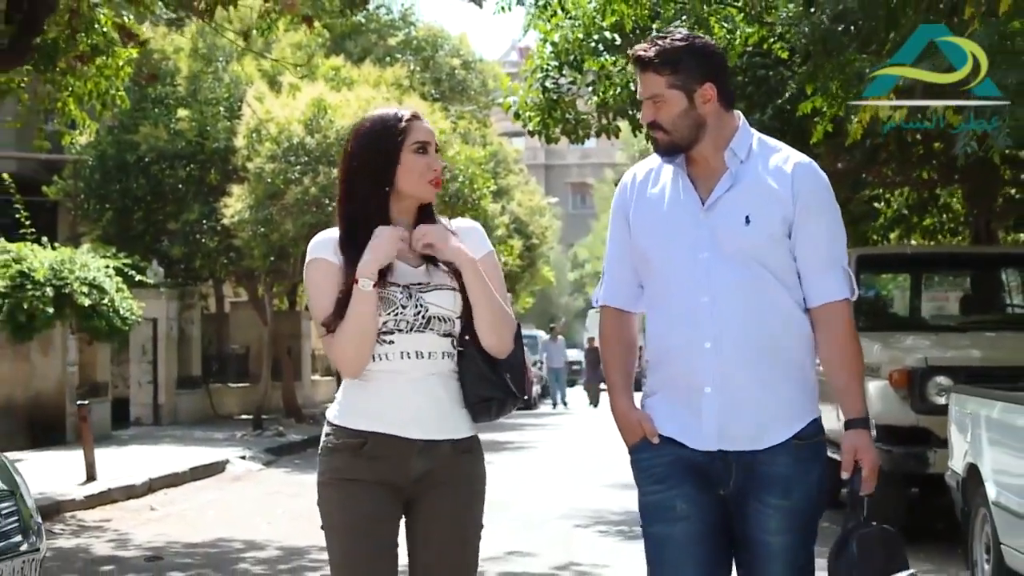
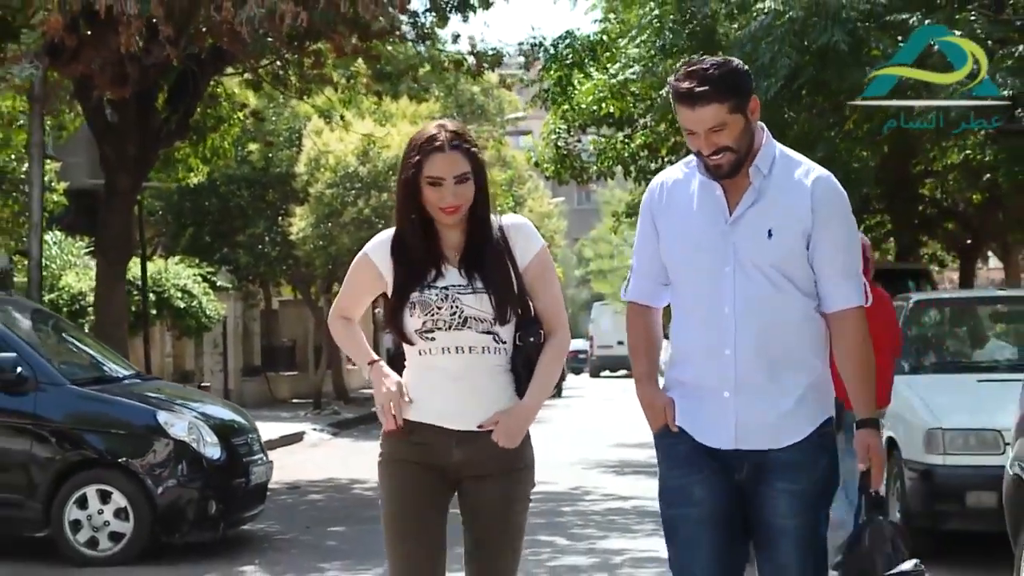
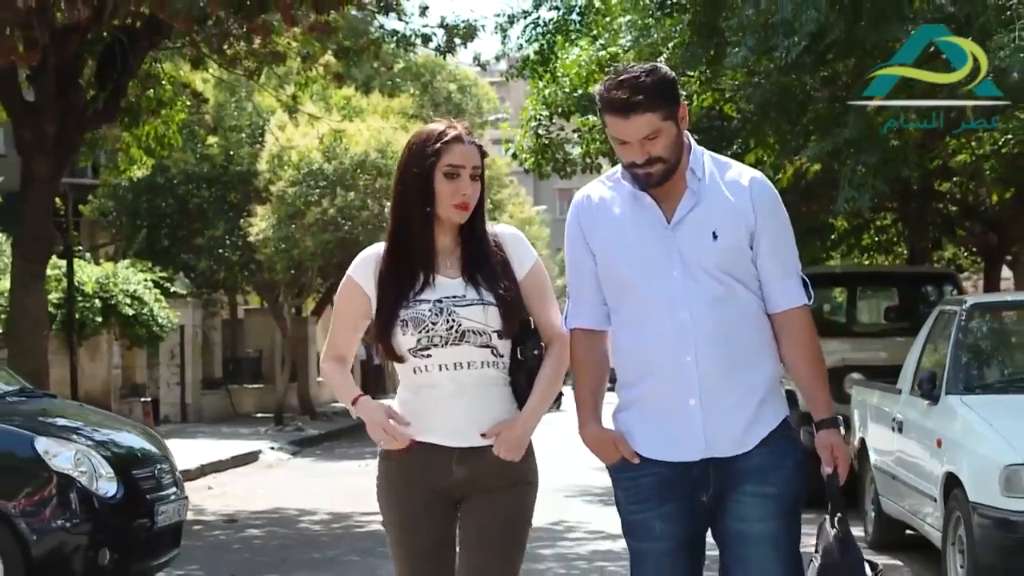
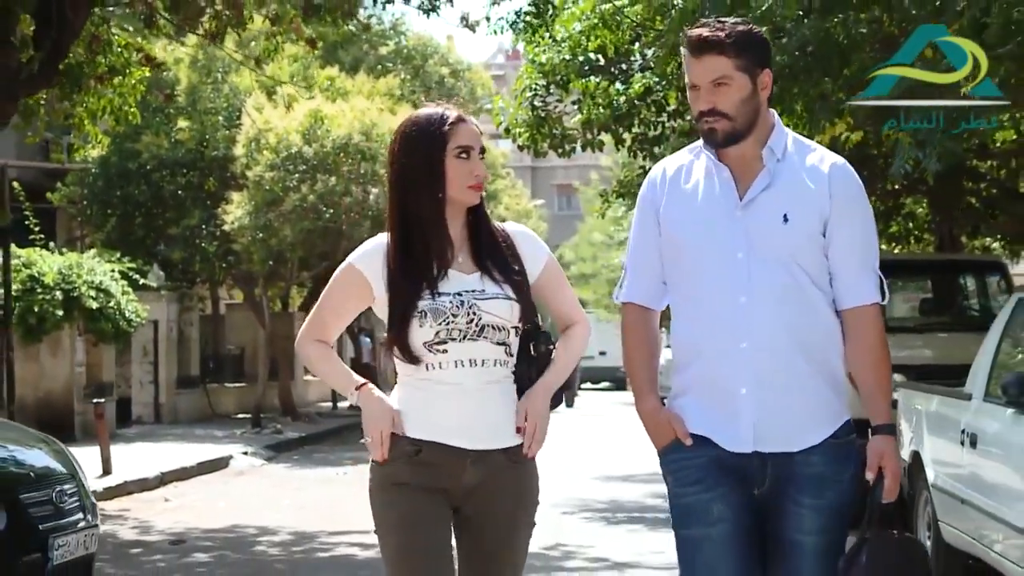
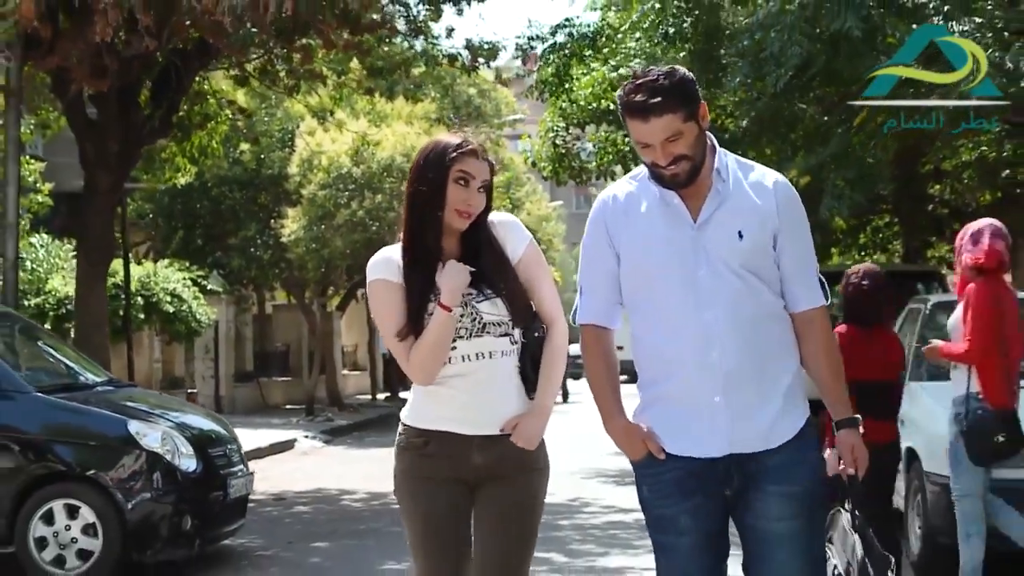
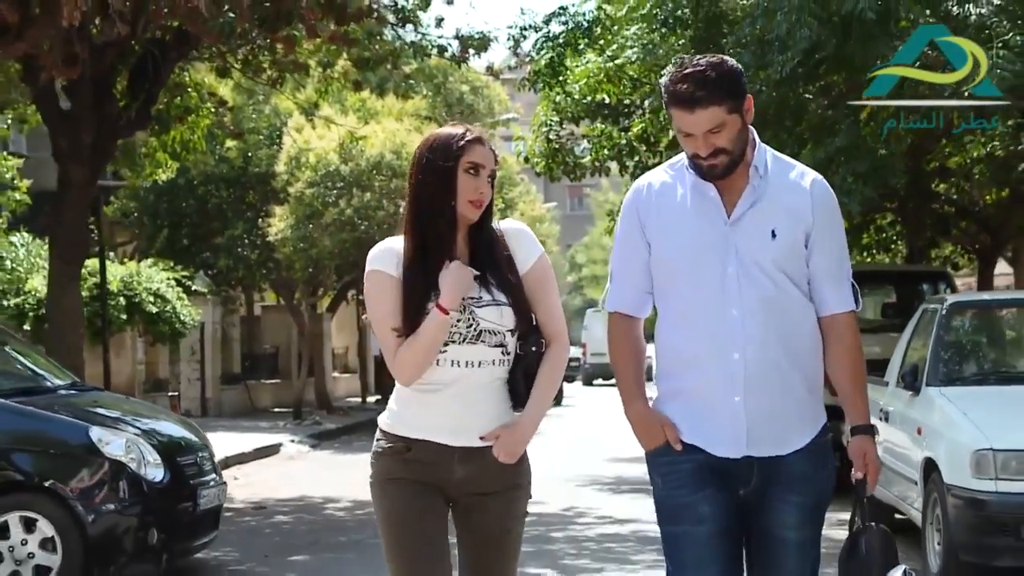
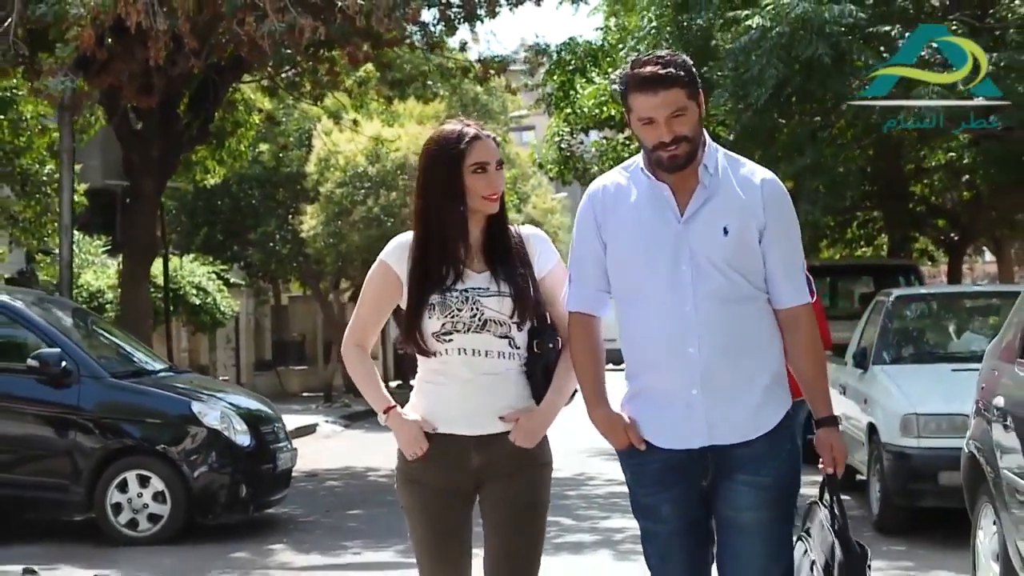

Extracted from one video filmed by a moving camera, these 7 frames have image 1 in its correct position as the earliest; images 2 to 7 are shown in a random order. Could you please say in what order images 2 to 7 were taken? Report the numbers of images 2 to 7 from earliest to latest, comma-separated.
4, 3, 6, 5, 2, 7
